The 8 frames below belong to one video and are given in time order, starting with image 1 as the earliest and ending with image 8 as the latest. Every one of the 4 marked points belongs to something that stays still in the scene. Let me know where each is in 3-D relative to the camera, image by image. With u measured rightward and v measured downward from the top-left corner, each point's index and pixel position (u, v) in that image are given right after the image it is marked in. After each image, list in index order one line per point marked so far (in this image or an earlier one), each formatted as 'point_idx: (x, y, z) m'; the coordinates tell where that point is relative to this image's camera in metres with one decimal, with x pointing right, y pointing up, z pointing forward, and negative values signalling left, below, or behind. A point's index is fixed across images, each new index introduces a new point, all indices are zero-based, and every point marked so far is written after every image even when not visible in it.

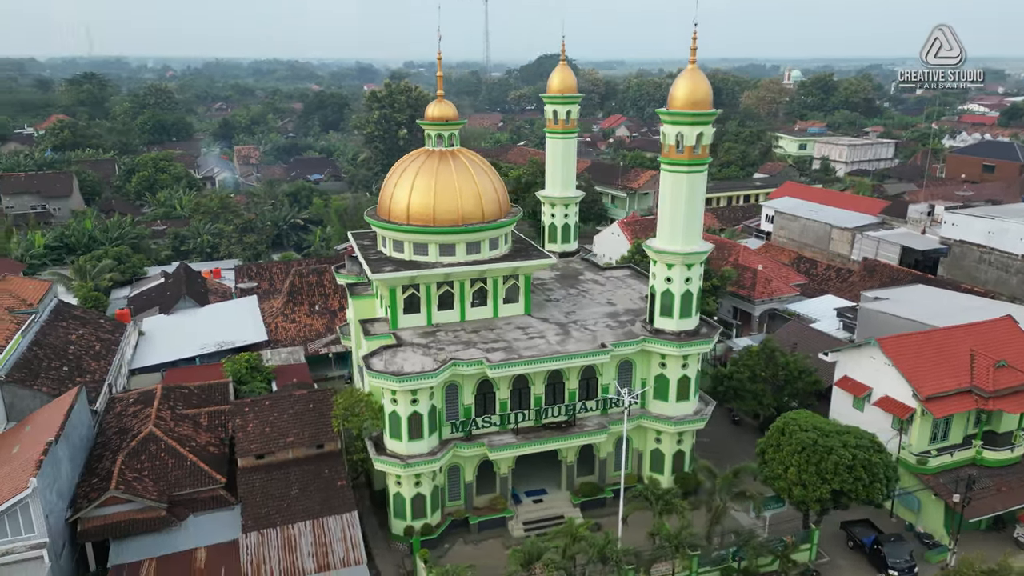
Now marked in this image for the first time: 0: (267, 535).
0: (-6.2, -6.3, +18.7) m
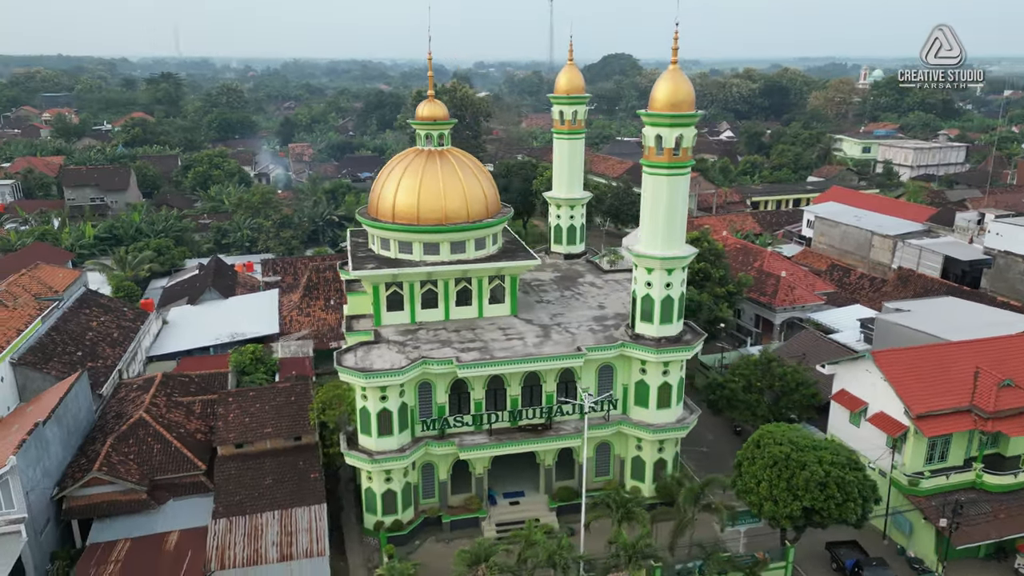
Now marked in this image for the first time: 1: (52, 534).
0: (-7.2, -6.1, +19.3) m
1: (-12.2, -6.5, +19.6) m
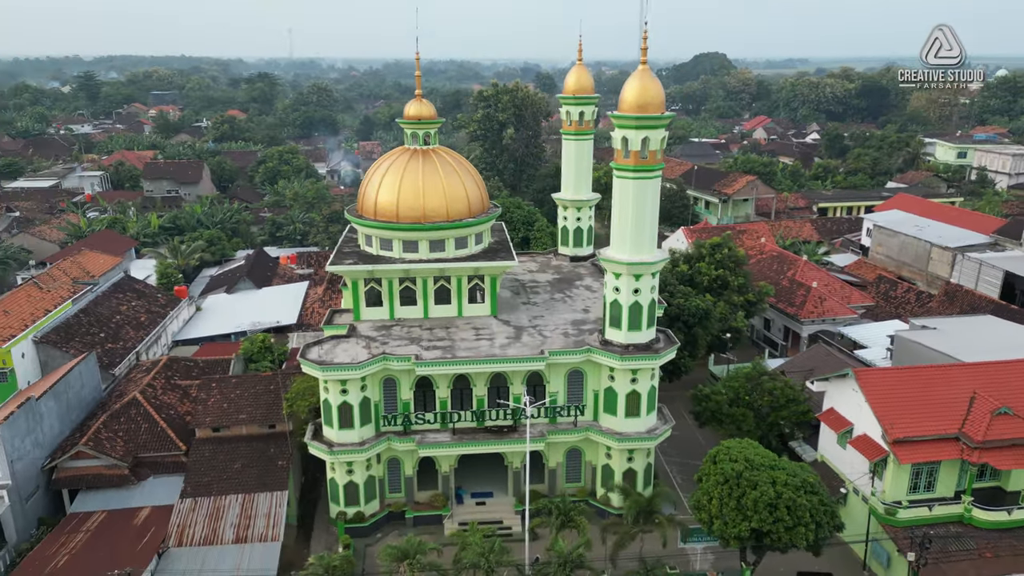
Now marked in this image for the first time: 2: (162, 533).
0: (-8.5, -5.9, +20.2) m
1: (-13.4, -6.0, +21.1) m
2: (-9.2, -6.4, +19.4) m
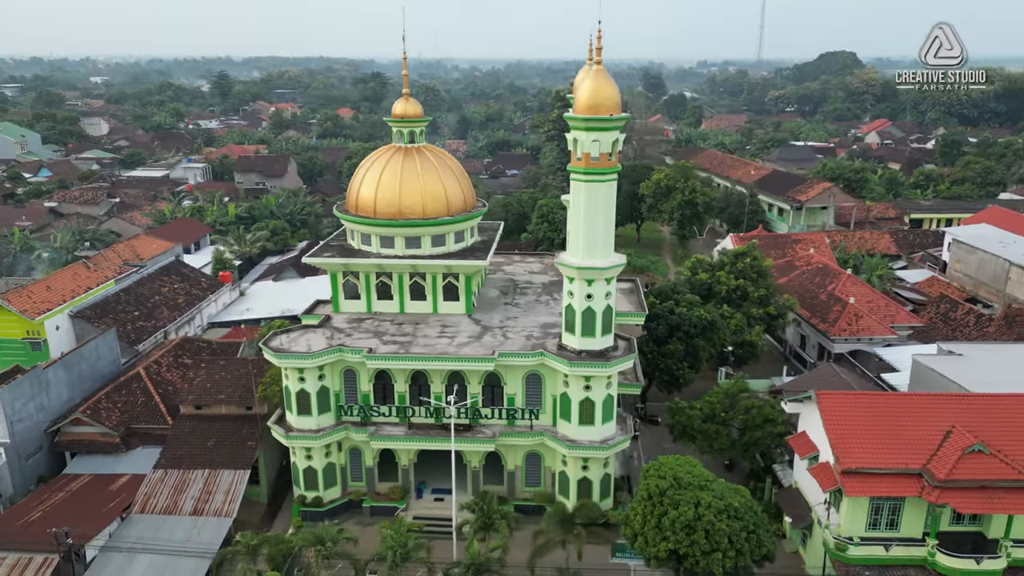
0: (-10.0, -5.4, +21.6) m
1: (-14.7, -5.4, +23.2) m
2: (-10.8, -6.0, +20.8) m
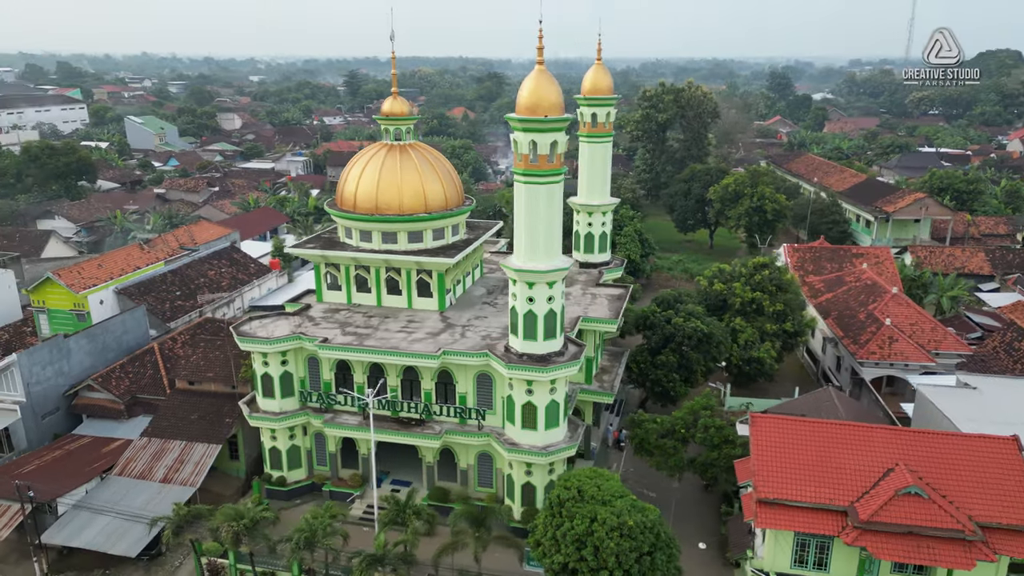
0: (-11.4, -4.9, +23.3) m
1: (-15.7, -4.6, +25.8) m
2: (-12.3, -5.4, +22.8) m
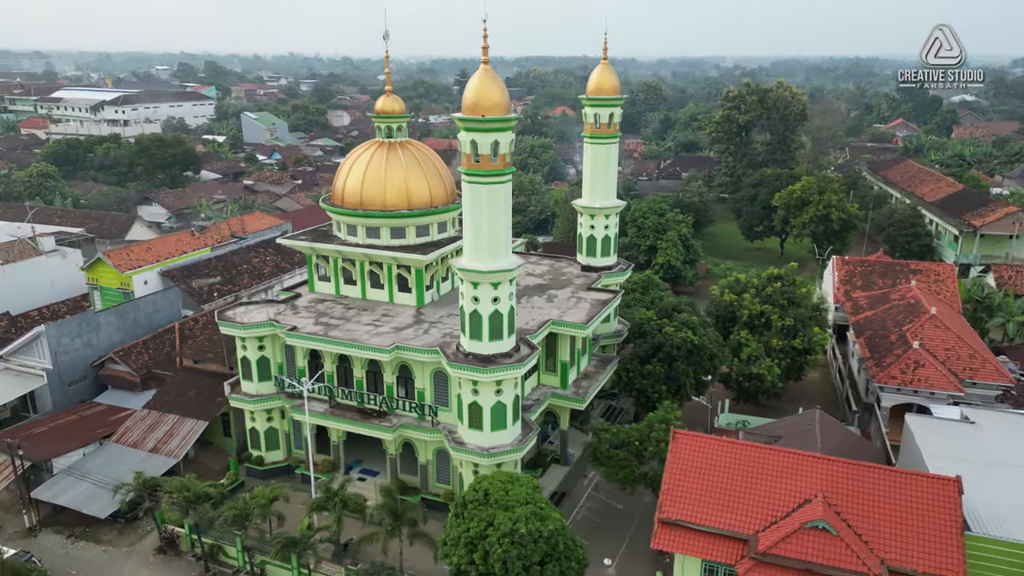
0: (-12.3, -4.3, +25.1) m
1: (-16.2, -3.8, +28.2) m
2: (-13.4, -4.7, +24.7) m
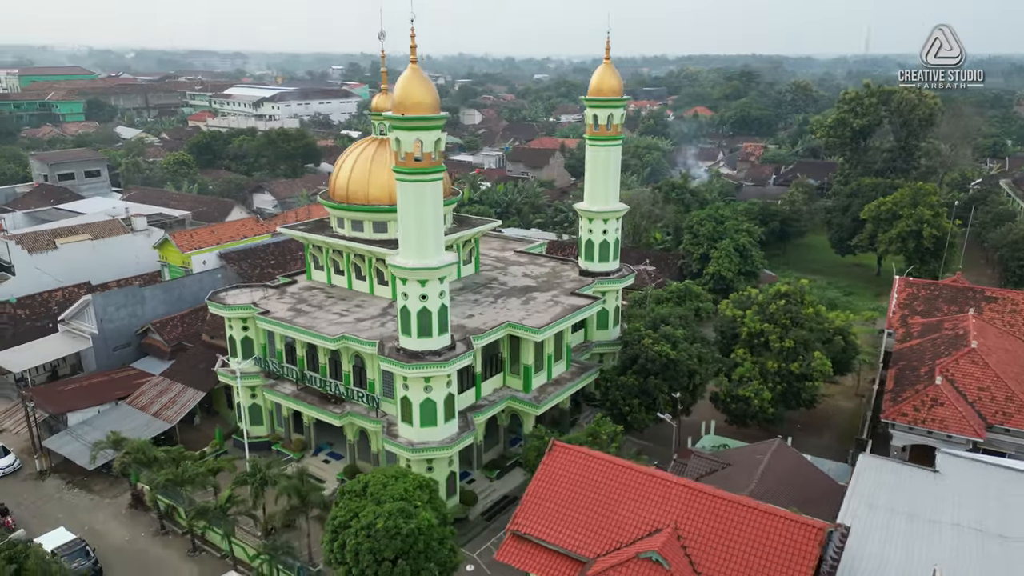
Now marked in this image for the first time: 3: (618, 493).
0: (-13.1, -3.5, +27.6) m
1: (-16.3, -2.8, +31.4) m
2: (-14.2, -3.9, +27.4) m
3: (+2.1, -4.1, +14.8) m
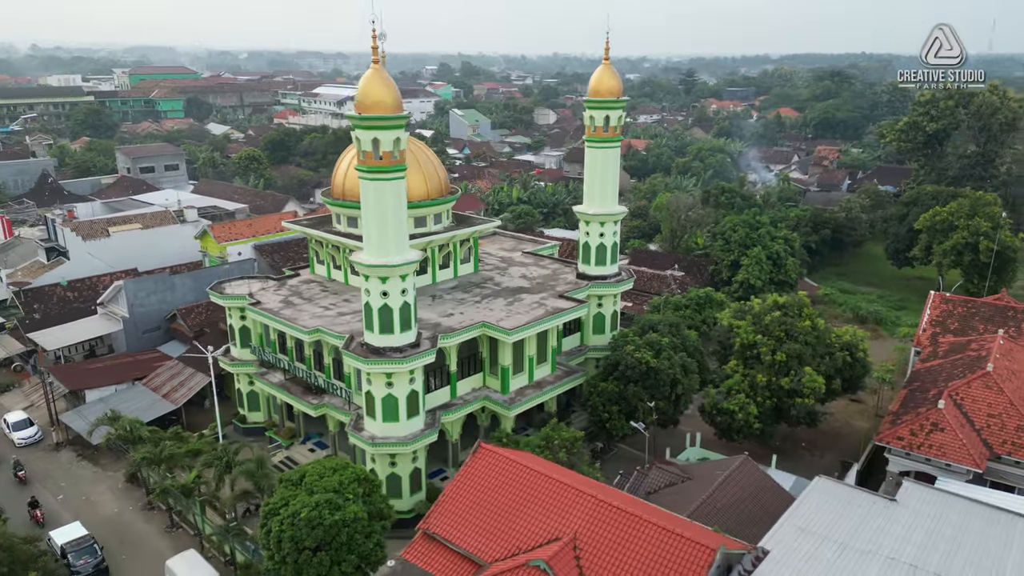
0: (-13.3, -3.1, +29.2) m
1: (-15.9, -2.2, +33.3) m
2: (-14.4, -3.4, +29.1) m
3: (+0.3, -4.2, +14.6) m
